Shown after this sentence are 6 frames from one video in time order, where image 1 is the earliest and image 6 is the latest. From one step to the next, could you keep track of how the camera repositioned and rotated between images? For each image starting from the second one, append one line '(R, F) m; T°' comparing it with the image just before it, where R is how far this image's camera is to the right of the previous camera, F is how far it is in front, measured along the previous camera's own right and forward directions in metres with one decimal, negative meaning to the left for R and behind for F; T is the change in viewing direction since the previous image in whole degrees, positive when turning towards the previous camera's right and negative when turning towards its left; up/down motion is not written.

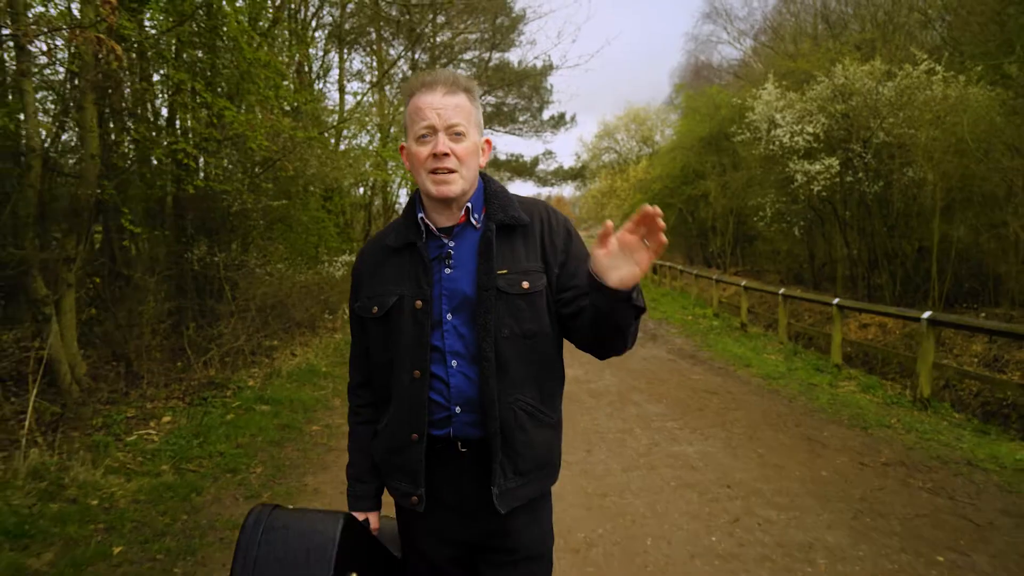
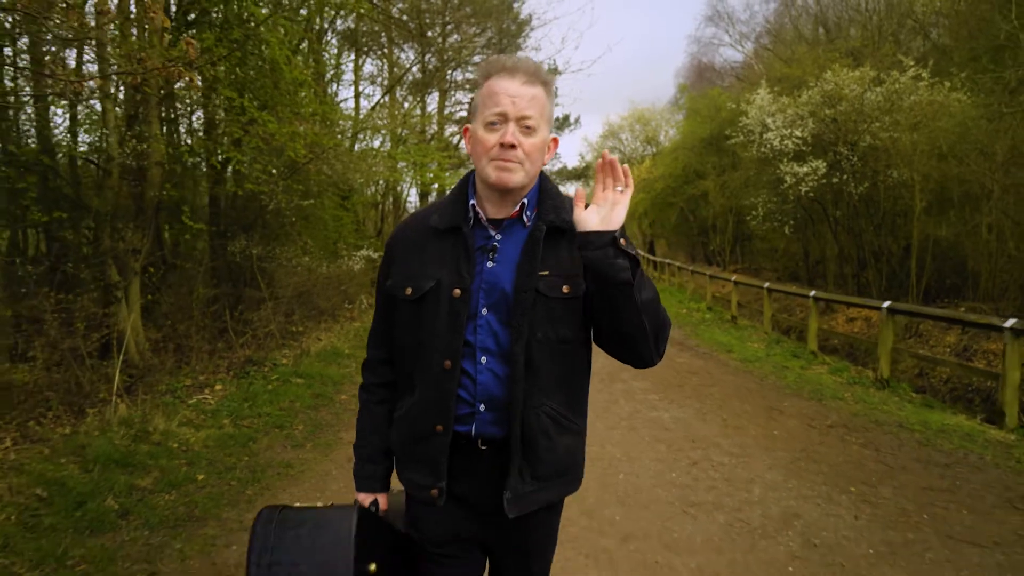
(0.0, -1.0) m; 0°
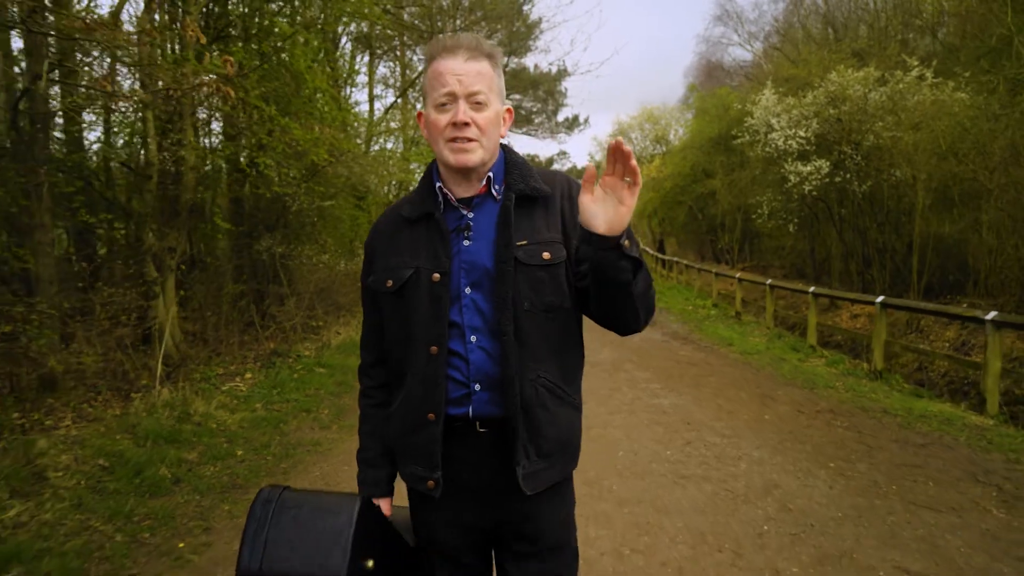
(0.0, -0.5) m; -1°
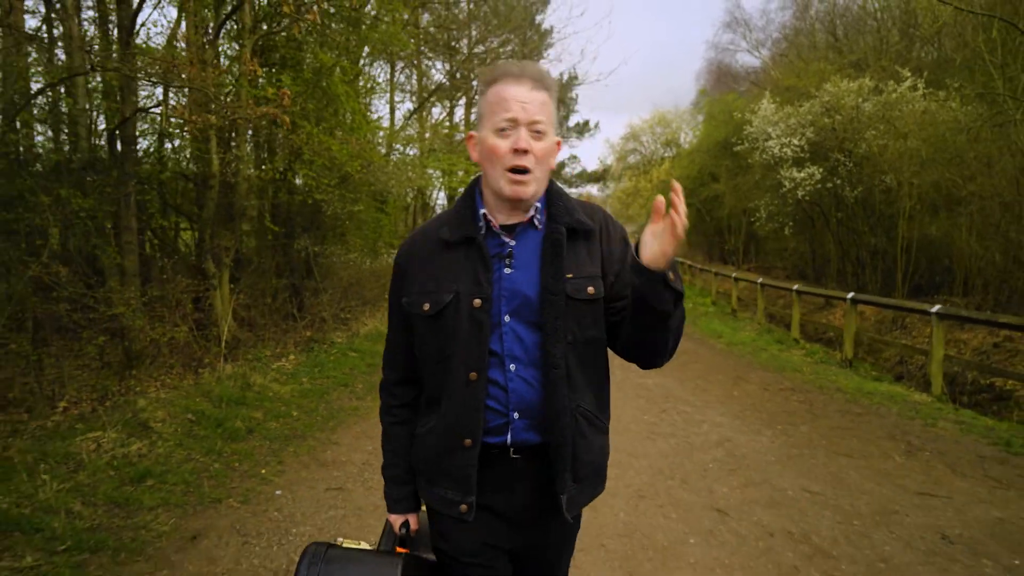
(+0.1, -1.2) m; -1°
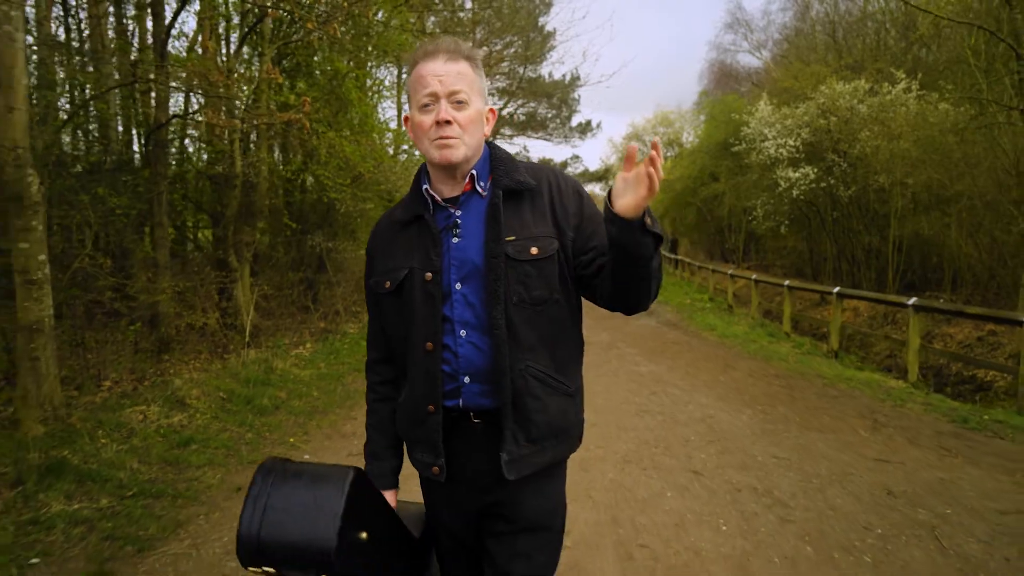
(0.0, -0.6) m; 0°
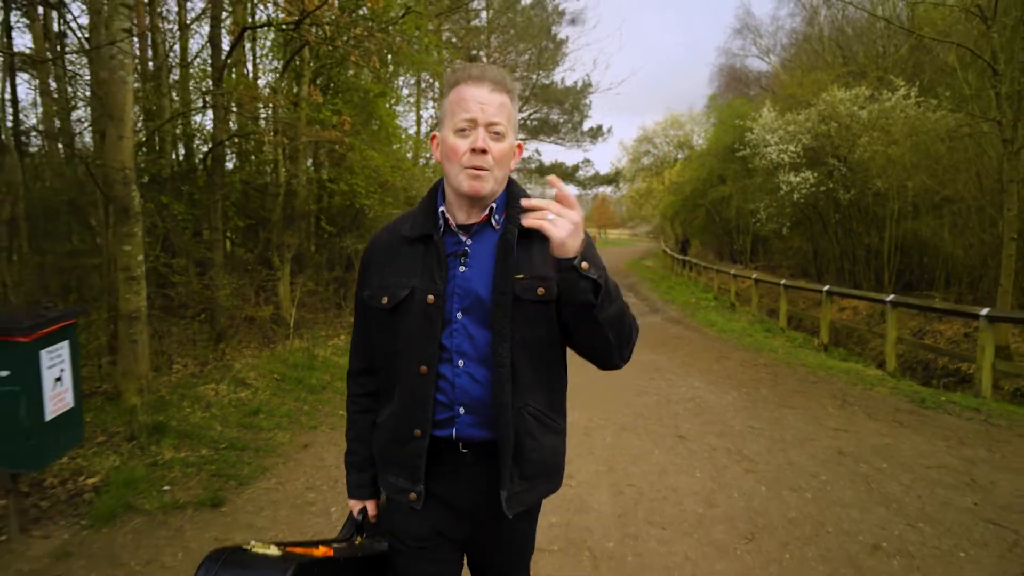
(0.0, -1.0) m; -1°
